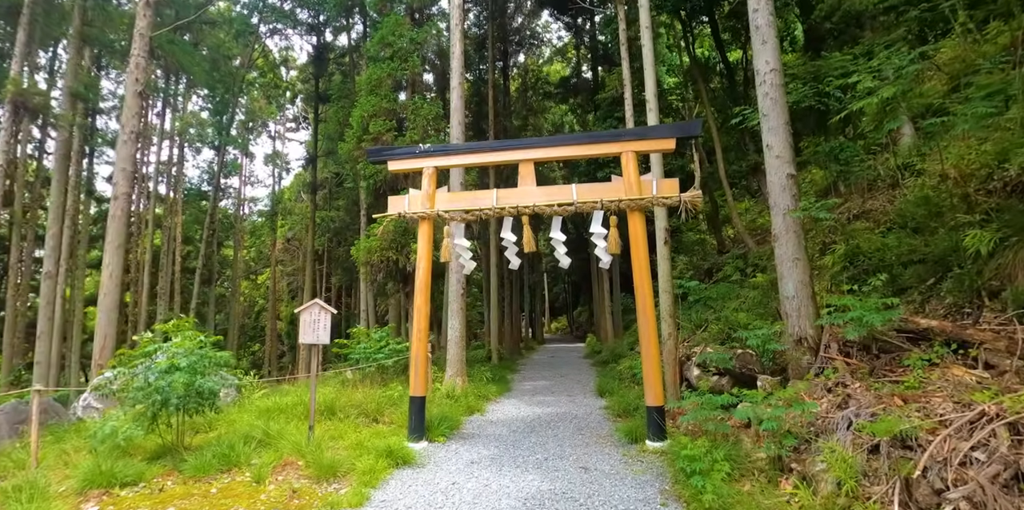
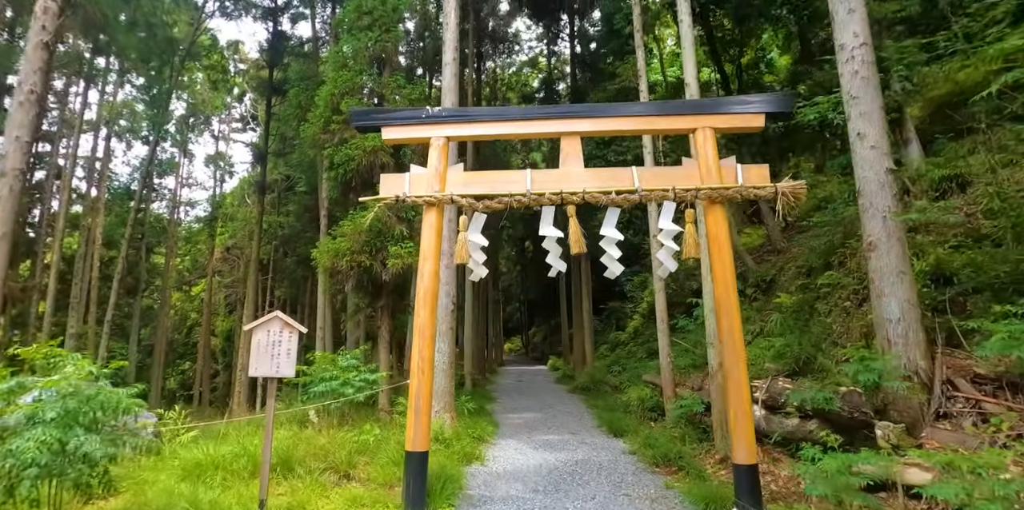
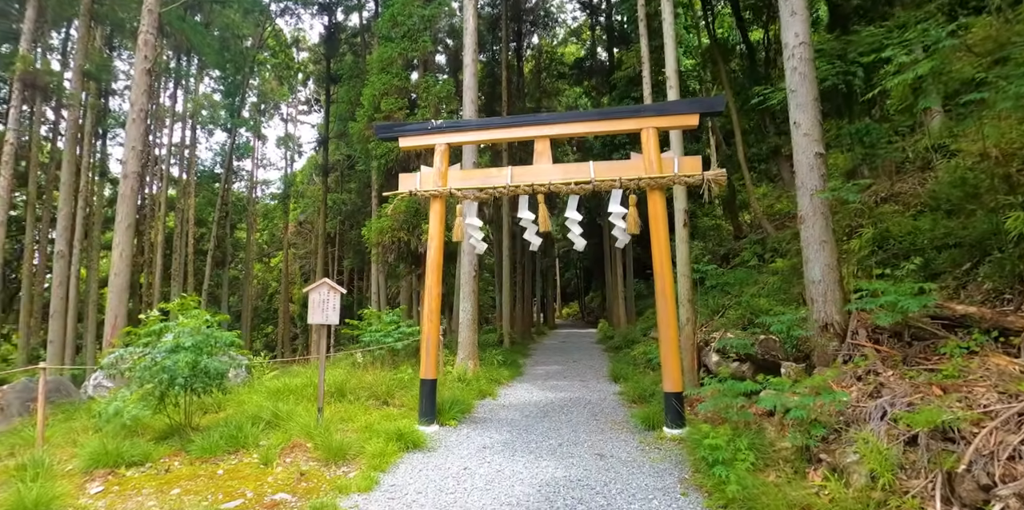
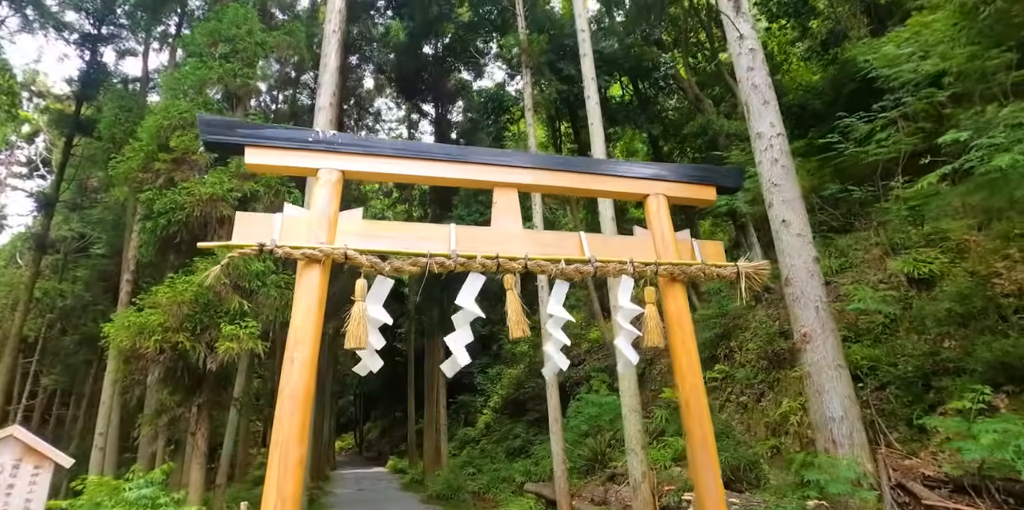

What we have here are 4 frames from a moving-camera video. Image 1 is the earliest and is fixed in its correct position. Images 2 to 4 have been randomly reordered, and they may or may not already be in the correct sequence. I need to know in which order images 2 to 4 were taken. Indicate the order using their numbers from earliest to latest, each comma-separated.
3, 2, 4
